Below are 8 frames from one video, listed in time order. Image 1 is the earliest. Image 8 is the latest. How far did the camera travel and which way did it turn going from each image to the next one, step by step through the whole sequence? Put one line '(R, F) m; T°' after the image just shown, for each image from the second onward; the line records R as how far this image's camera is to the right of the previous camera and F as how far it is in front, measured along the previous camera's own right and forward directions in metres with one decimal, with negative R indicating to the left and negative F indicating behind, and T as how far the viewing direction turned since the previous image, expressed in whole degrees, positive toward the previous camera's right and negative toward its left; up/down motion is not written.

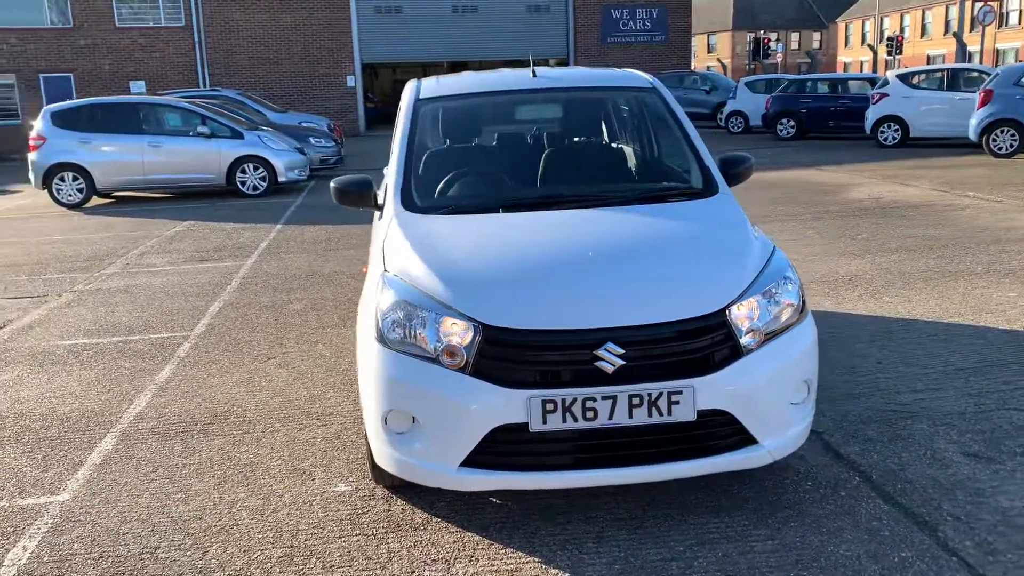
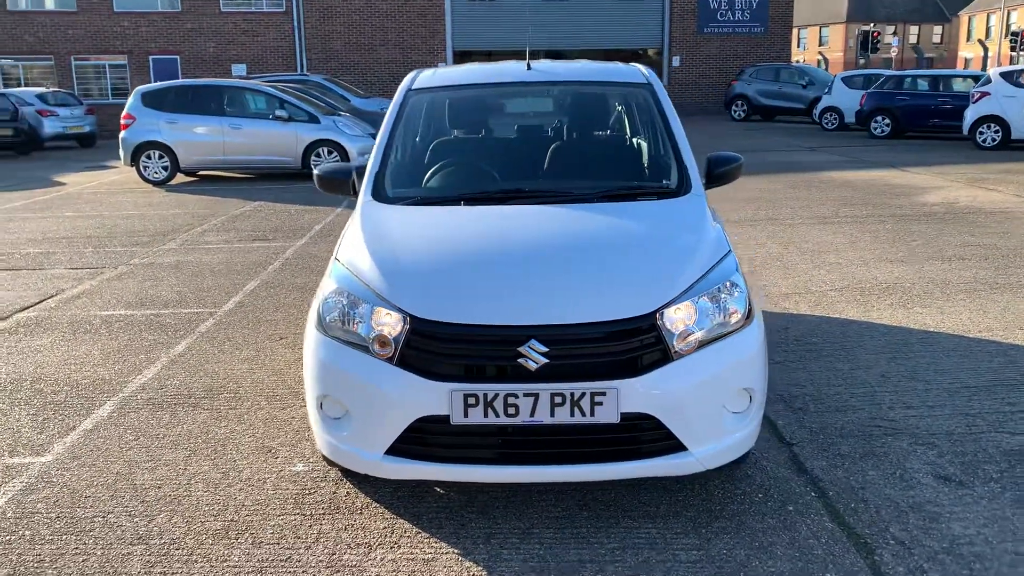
(+0.6, 0.0) m; -6°
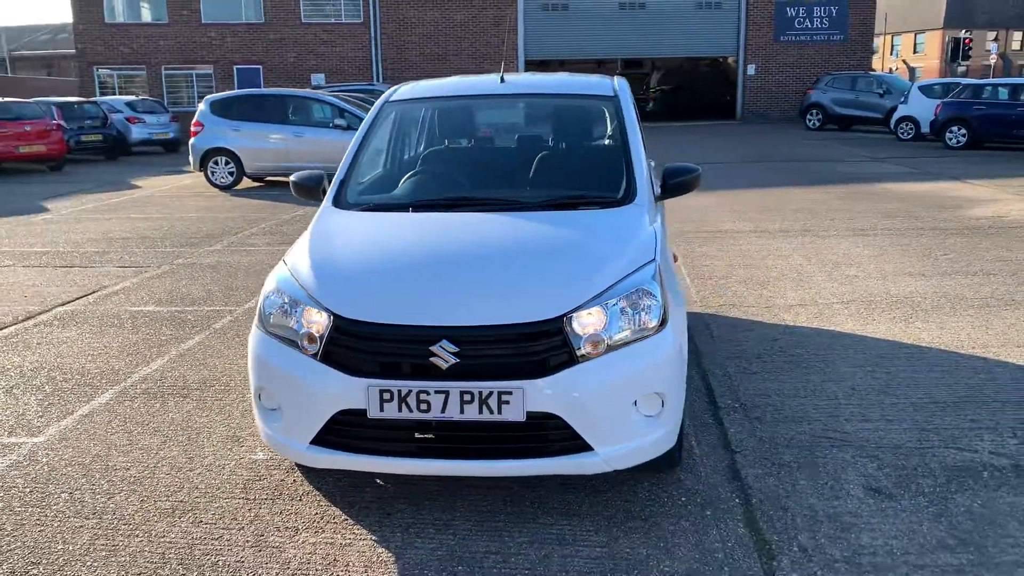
(+0.6, -0.1) m; -5°
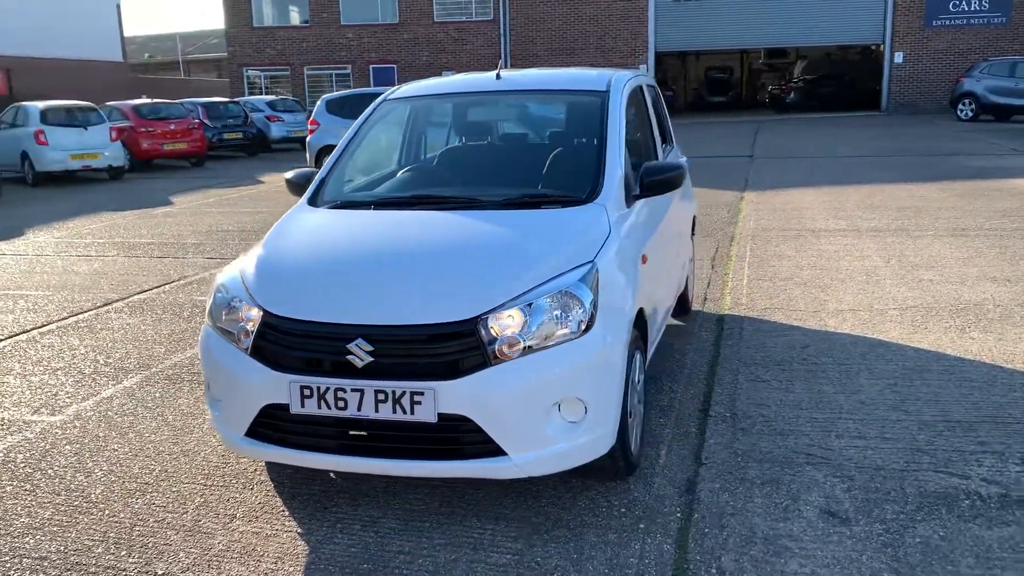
(+0.8, +0.1) m; -9°
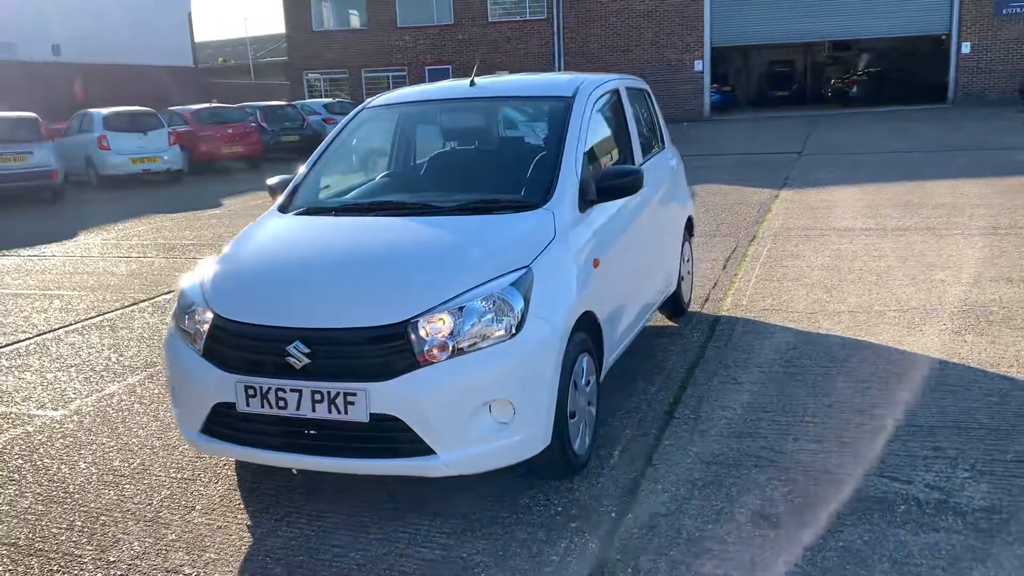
(+0.5, -0.1) m; -4°
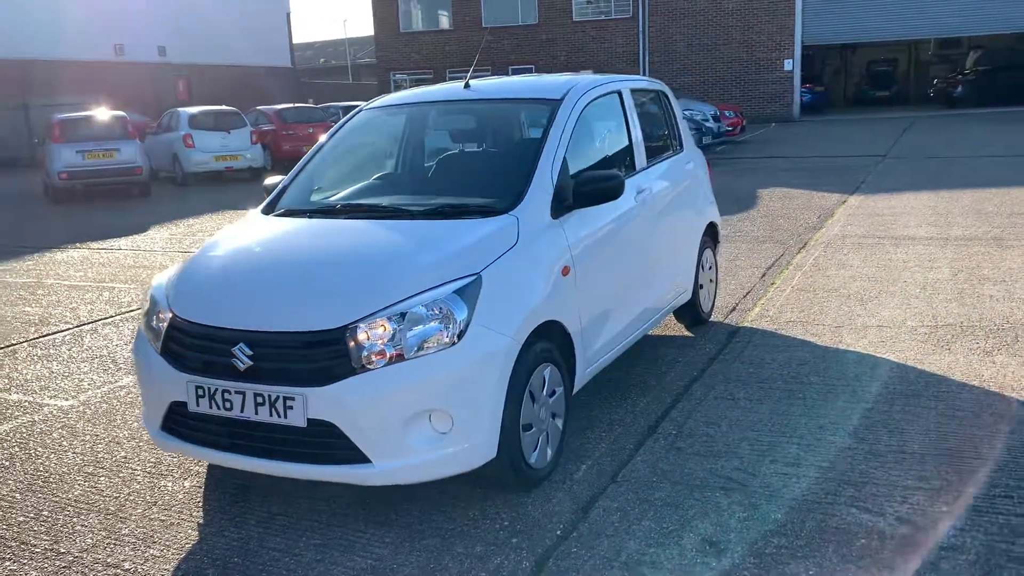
(+0.6, +0.1) m; -6°
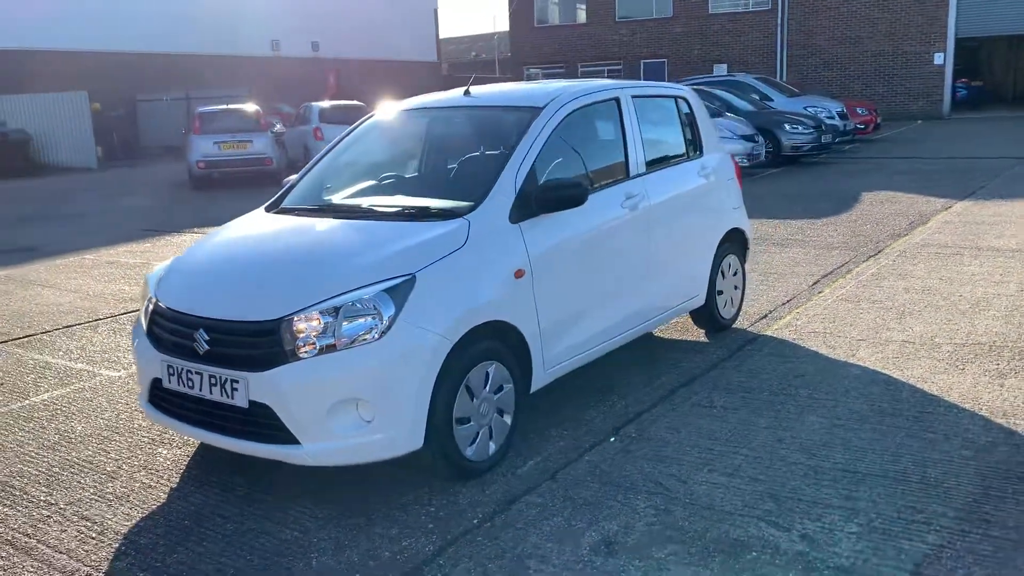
(+0.9, -0.1) m; -9°
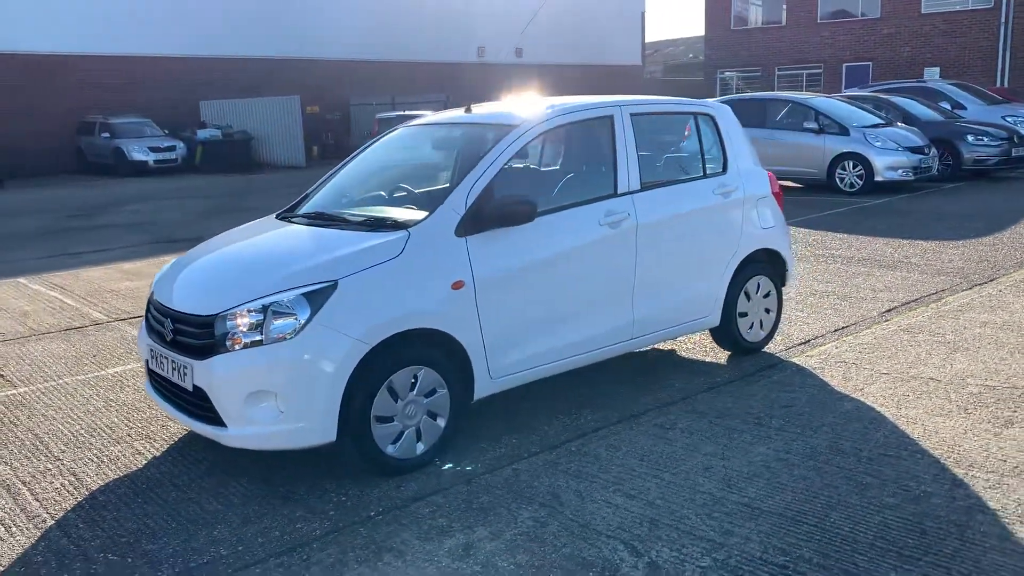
(+1.3, 0.0) m; -14°
